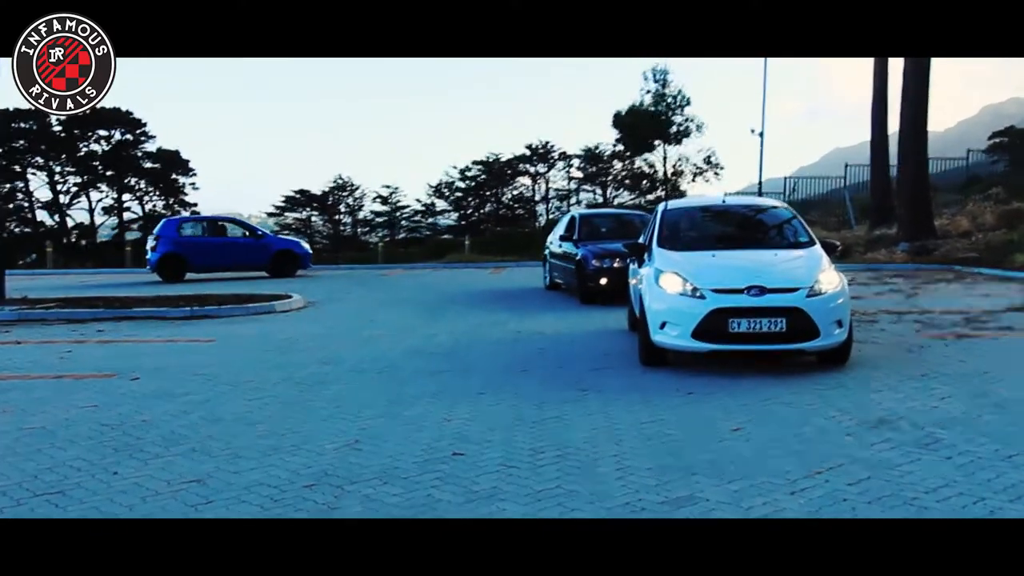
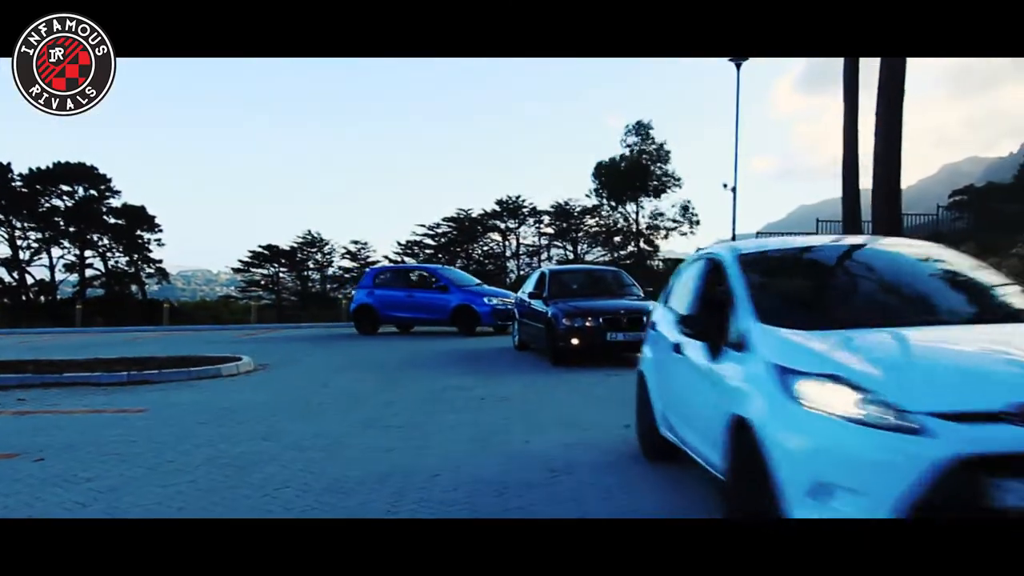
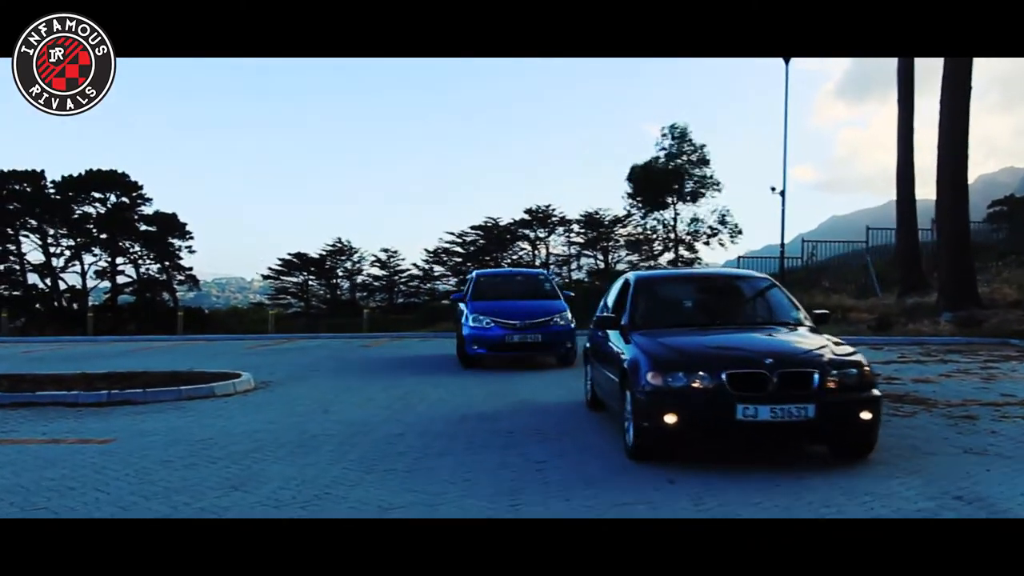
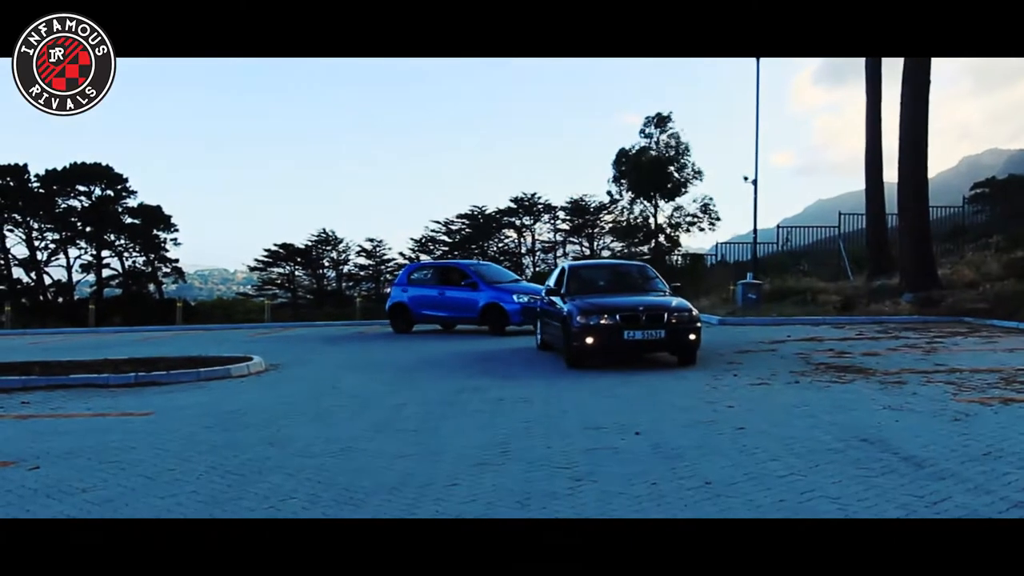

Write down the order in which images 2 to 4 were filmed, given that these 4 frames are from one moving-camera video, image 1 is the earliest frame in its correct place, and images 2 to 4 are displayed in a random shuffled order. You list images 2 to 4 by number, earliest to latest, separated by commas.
2, 4, 3
